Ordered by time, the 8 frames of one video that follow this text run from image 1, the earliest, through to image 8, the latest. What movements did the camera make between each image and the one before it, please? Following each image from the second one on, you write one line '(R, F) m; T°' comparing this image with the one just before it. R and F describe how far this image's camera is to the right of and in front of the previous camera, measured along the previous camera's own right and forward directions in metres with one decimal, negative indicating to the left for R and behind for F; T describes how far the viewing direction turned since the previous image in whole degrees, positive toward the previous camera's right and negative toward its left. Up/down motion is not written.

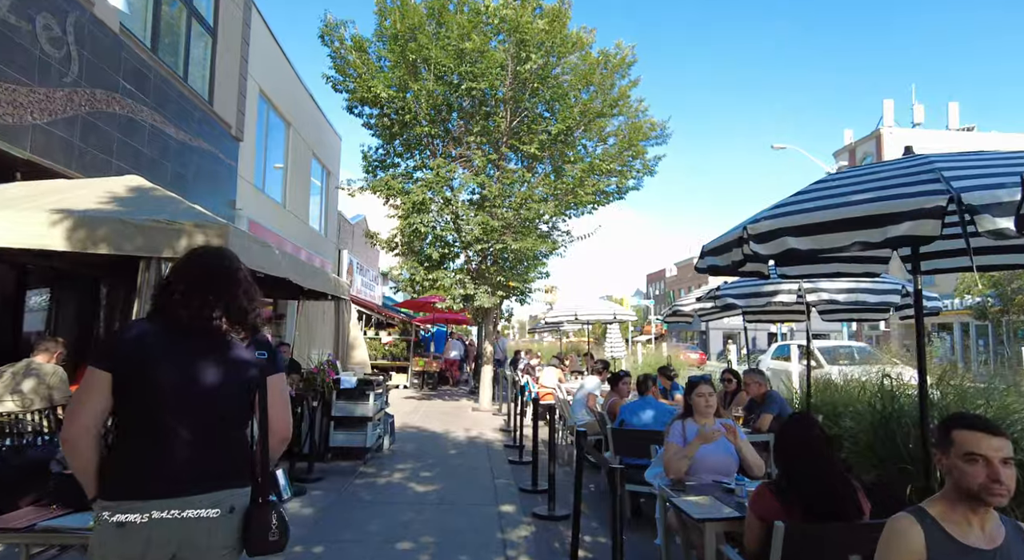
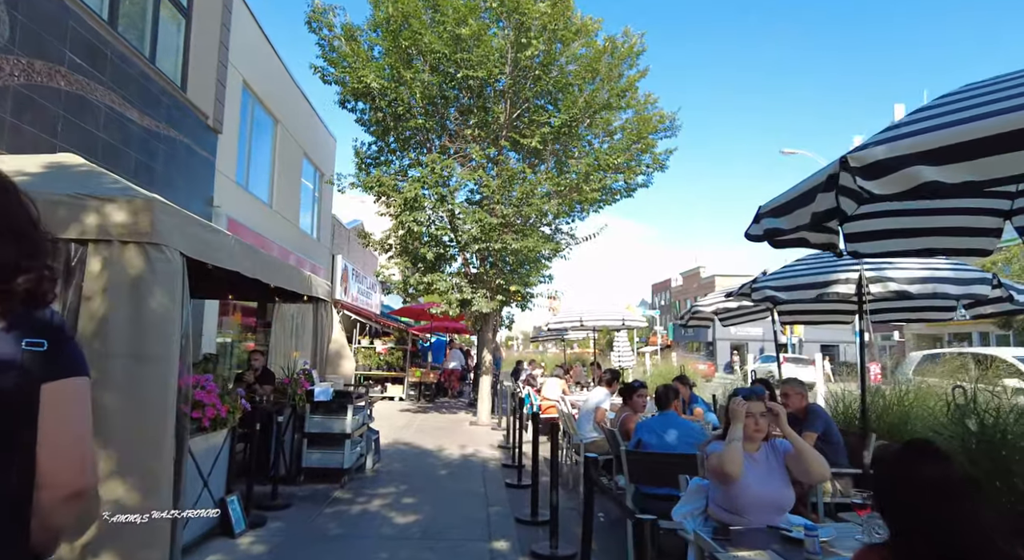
(+0.1, +0.9) m; 0°
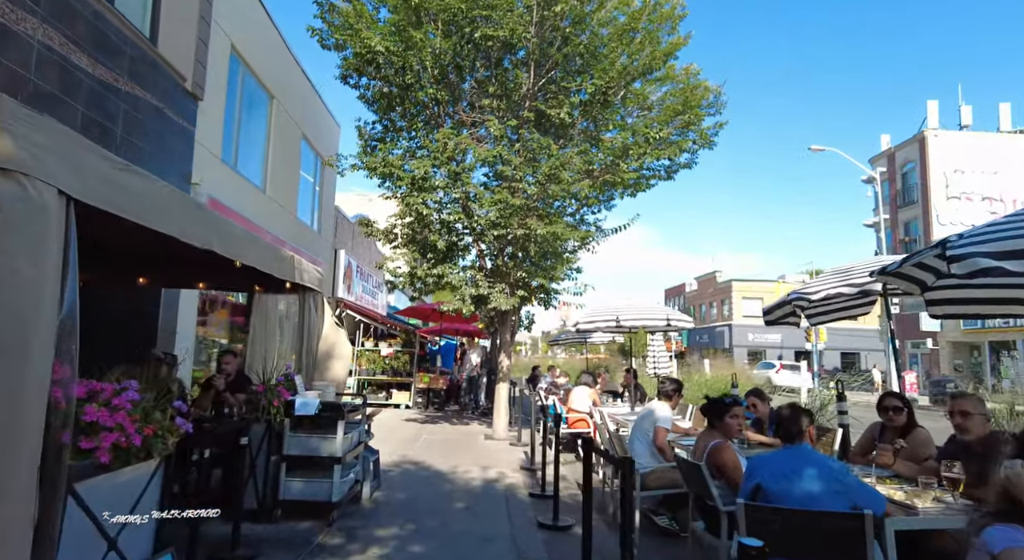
(-0.3, +1.6) m; -1°
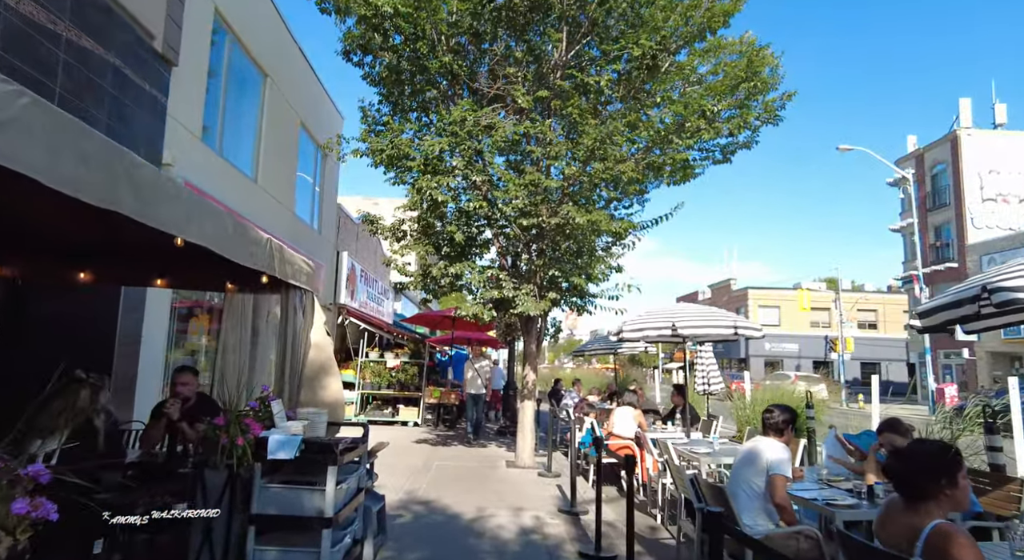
(-0.4, +1.6) m; -1°
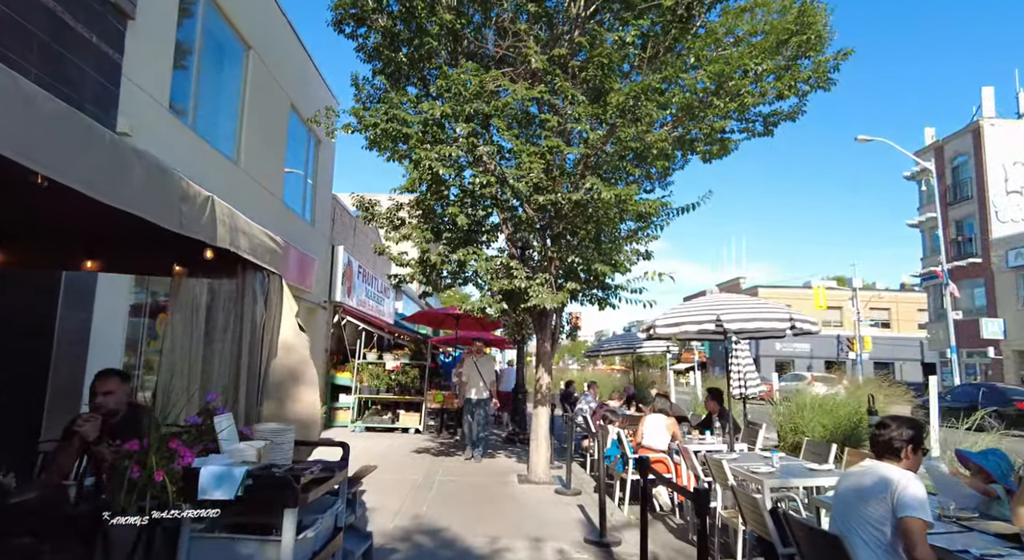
(-0.1, +1.2) m; 0°
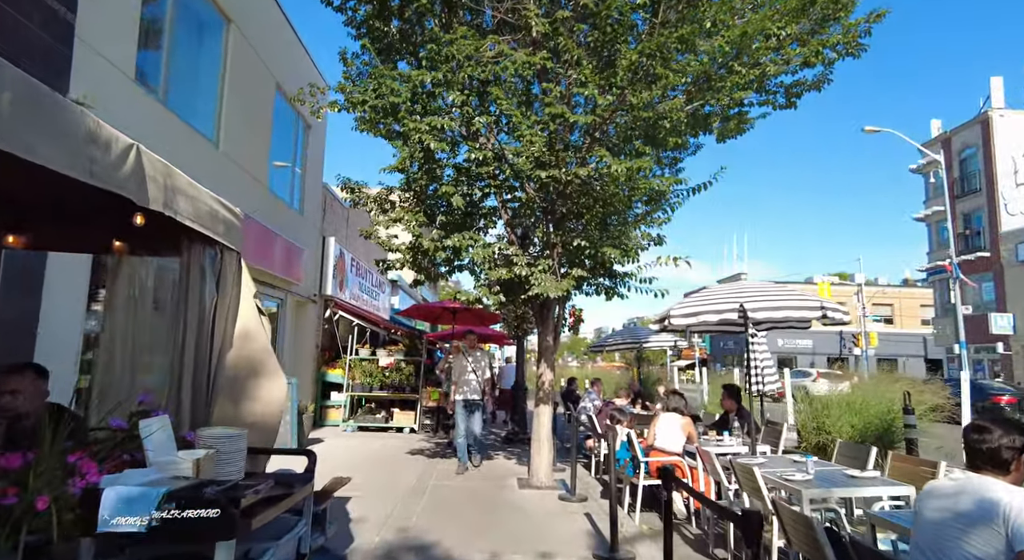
(0.0, +0.7) m; 0°
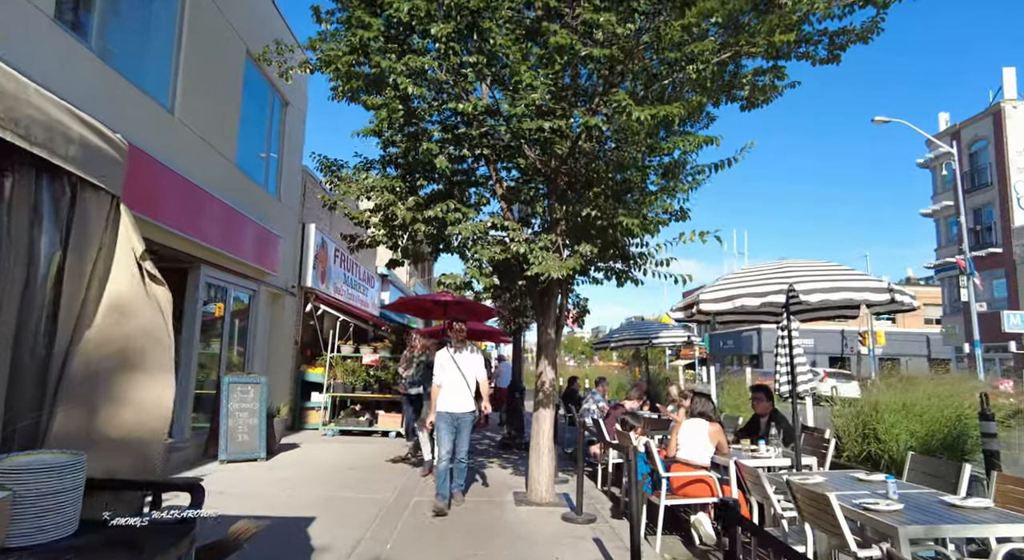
(0.0, +1.2) m; 0°
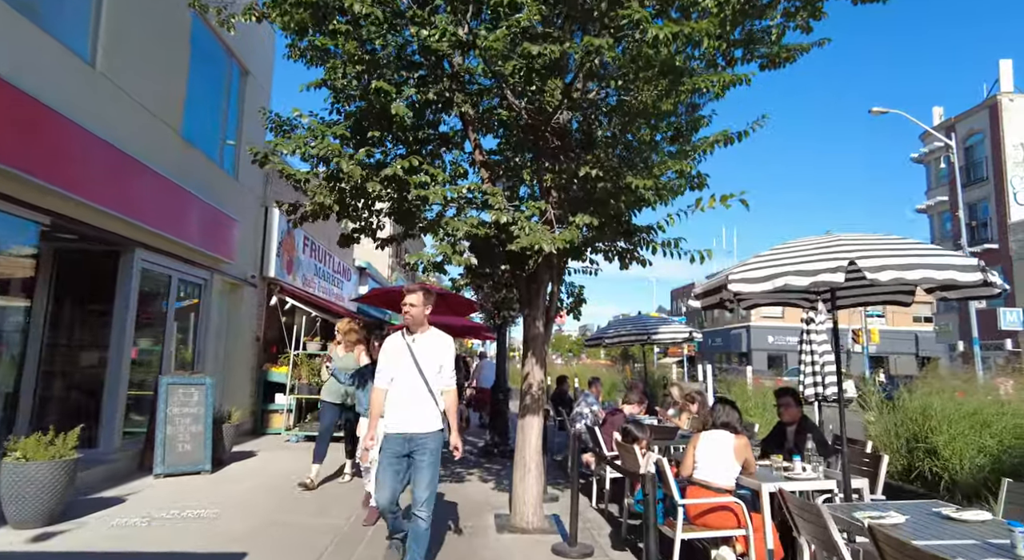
(+0.1, +1.2) m; +1°
